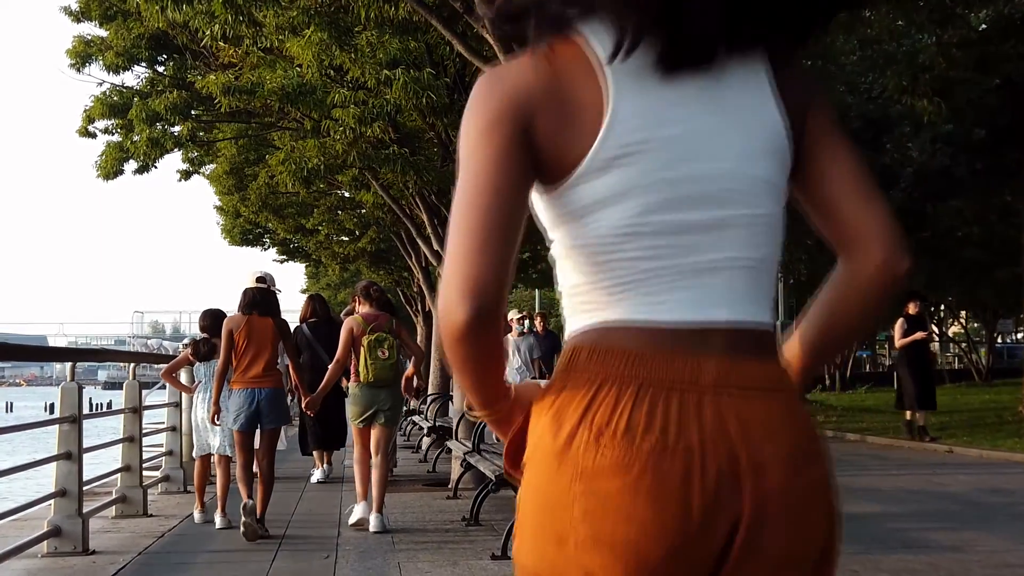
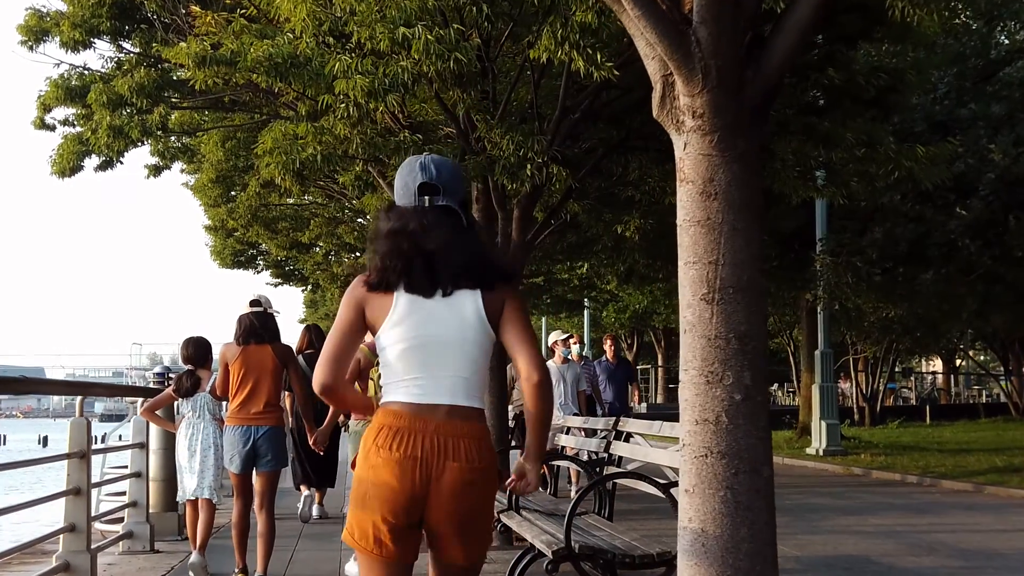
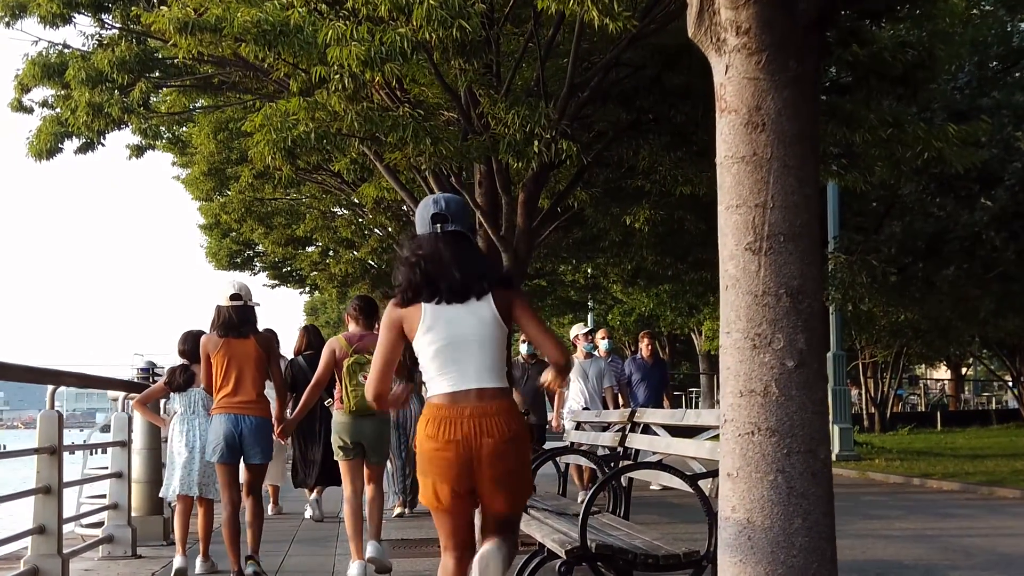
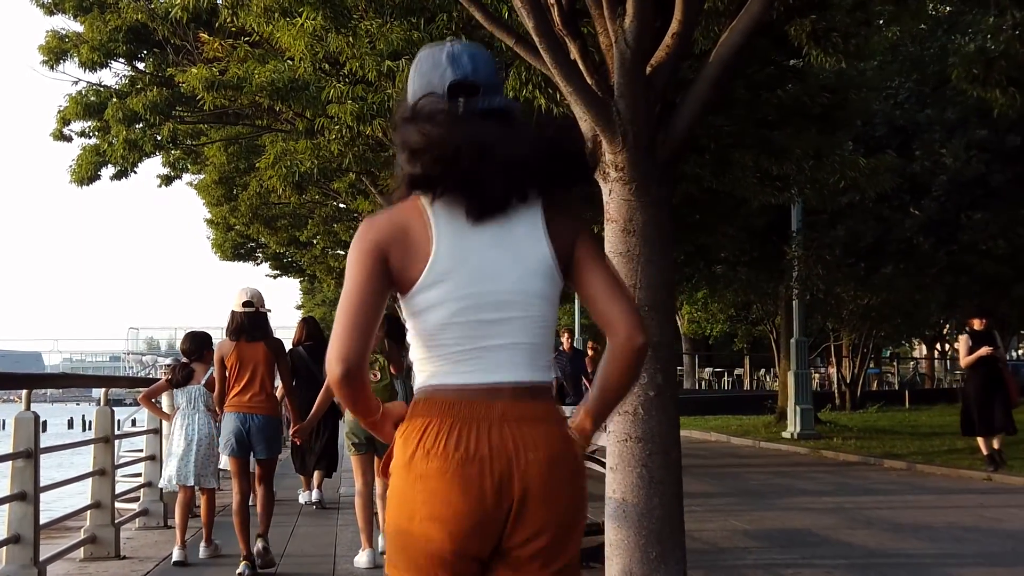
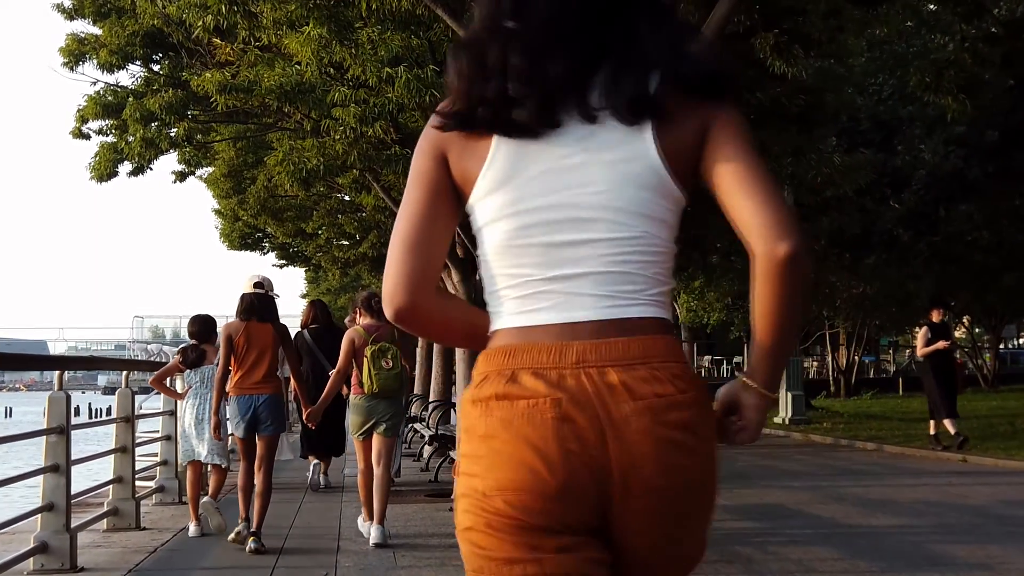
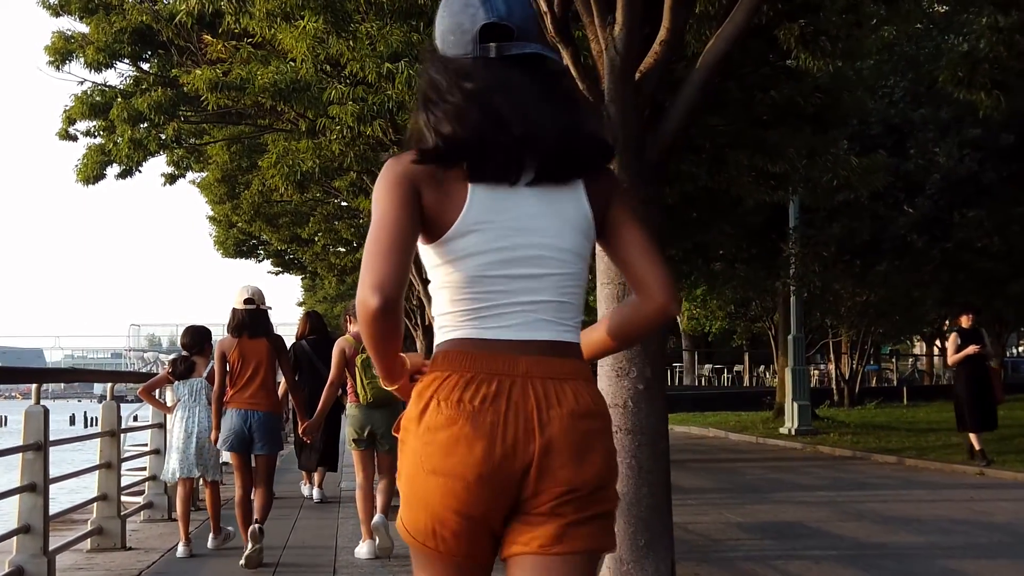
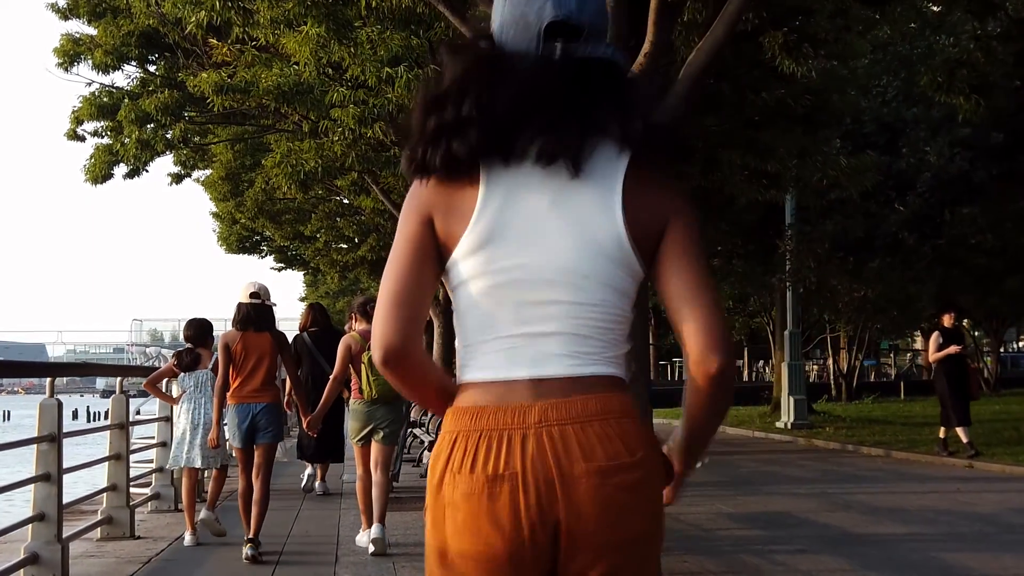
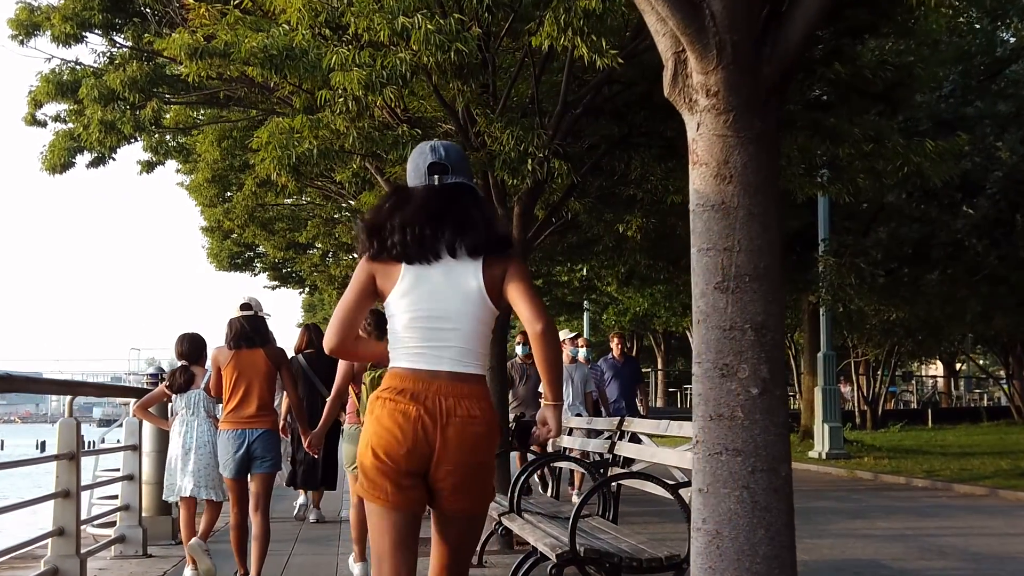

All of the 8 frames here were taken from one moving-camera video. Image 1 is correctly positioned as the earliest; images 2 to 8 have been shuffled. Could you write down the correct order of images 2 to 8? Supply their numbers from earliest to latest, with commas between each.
5, 7, 6, 4, 2, 8, 3
